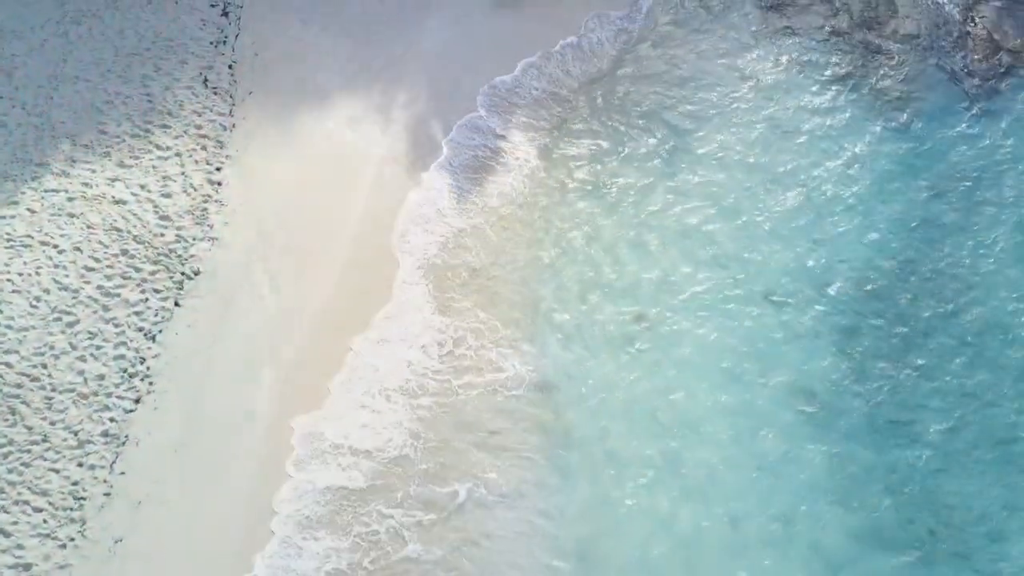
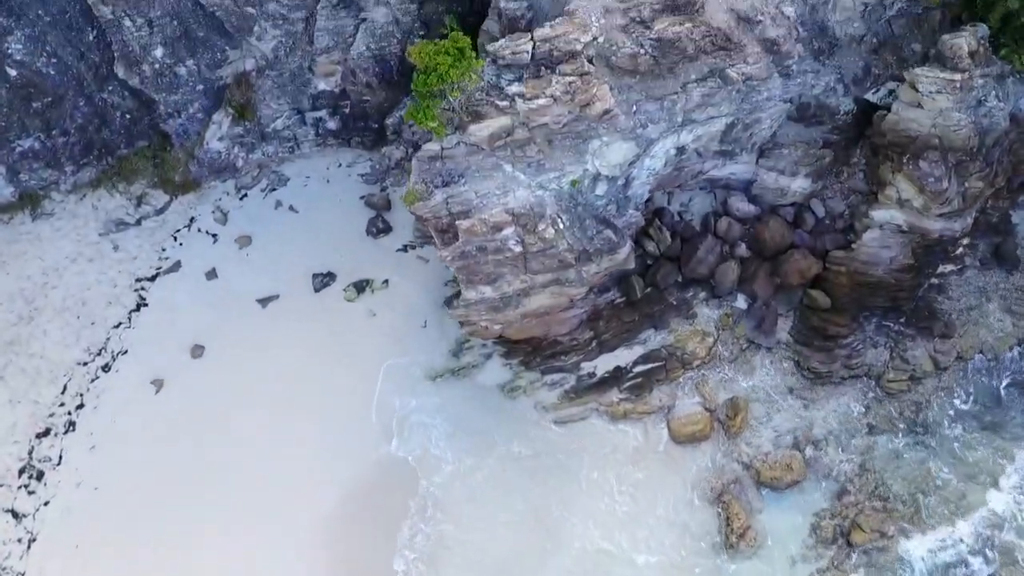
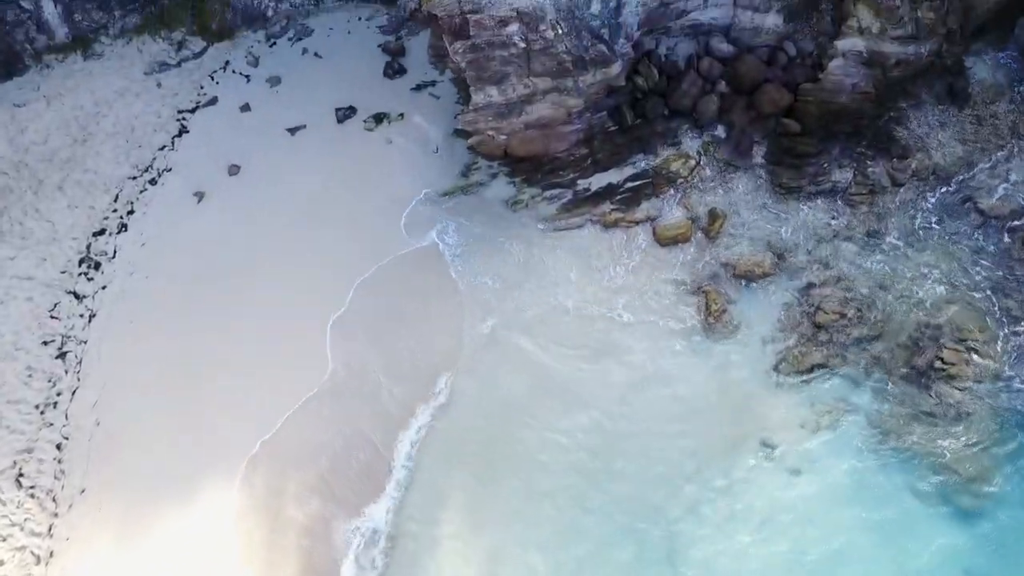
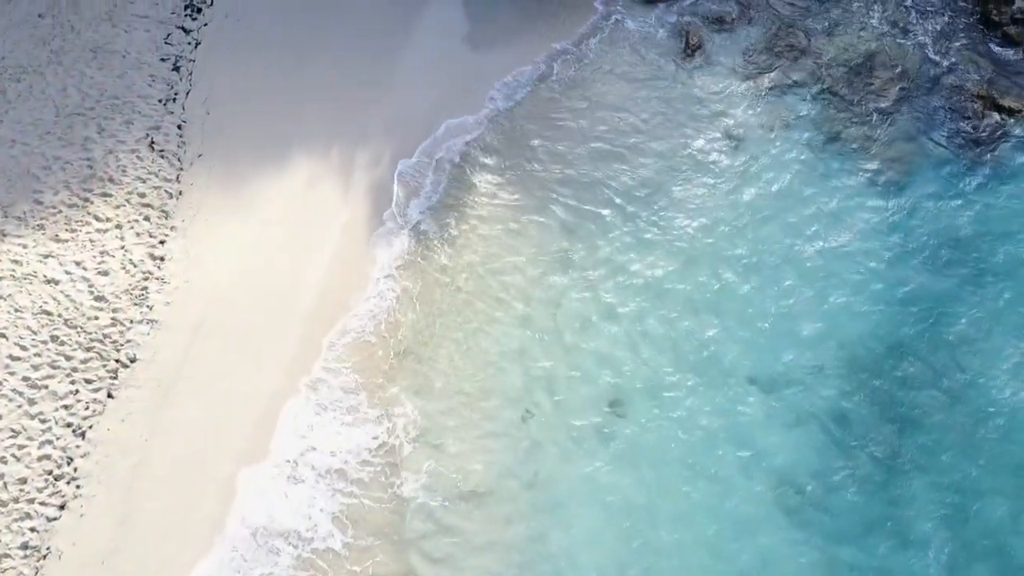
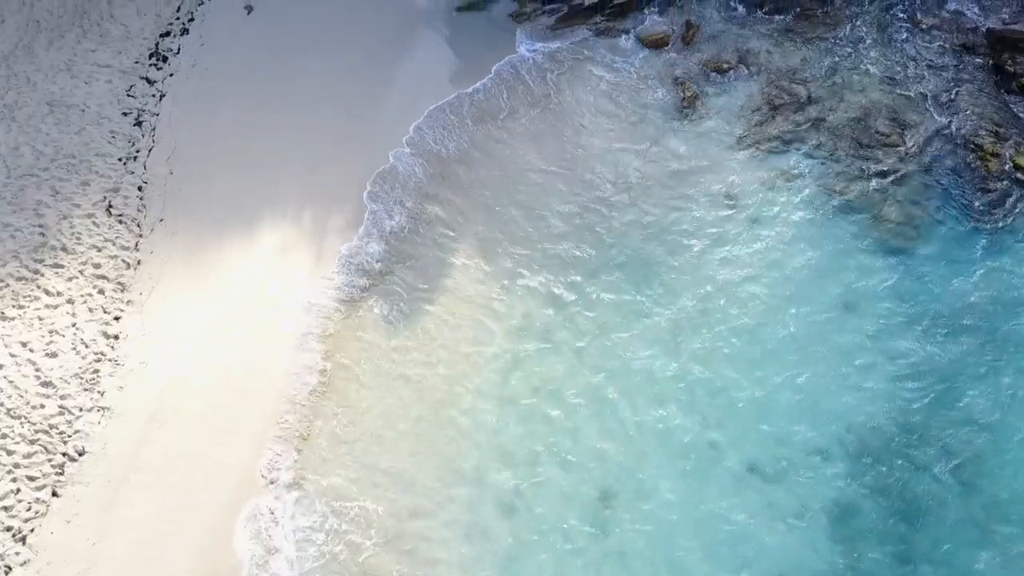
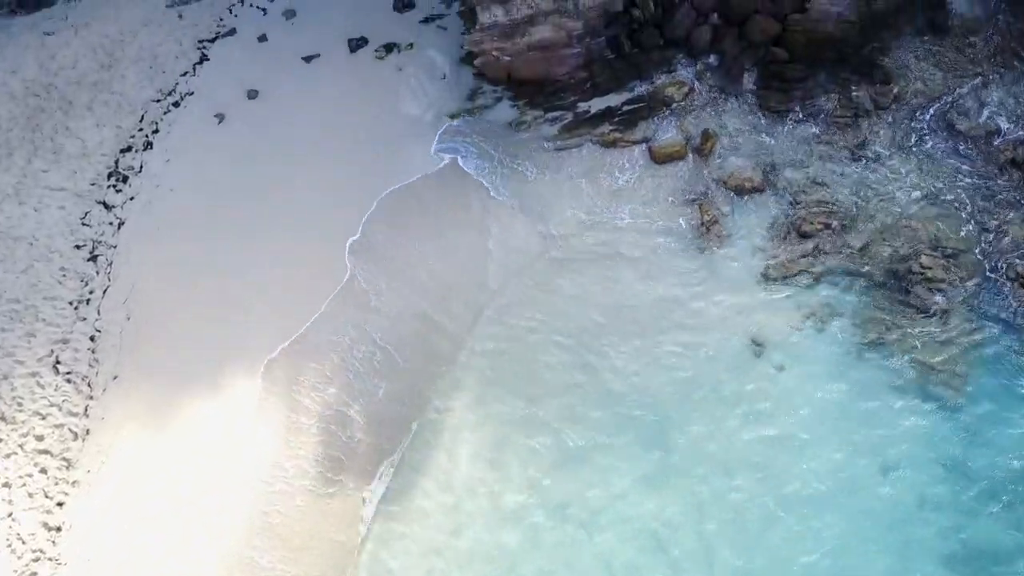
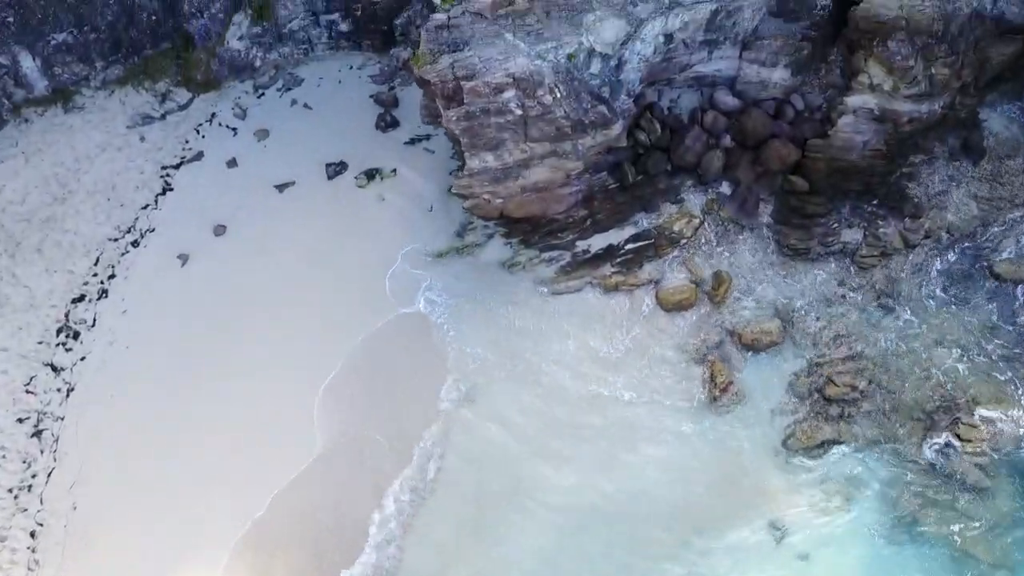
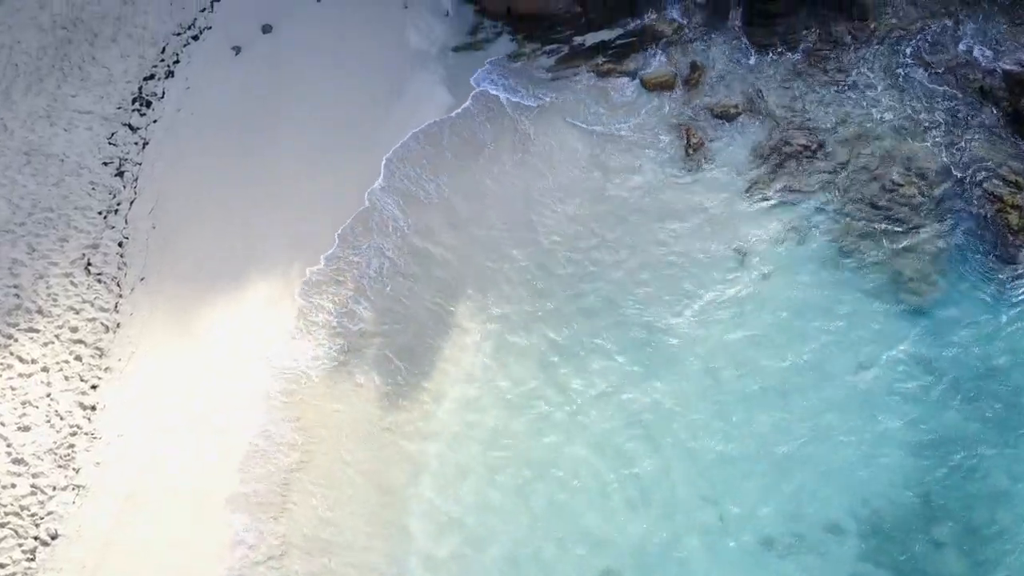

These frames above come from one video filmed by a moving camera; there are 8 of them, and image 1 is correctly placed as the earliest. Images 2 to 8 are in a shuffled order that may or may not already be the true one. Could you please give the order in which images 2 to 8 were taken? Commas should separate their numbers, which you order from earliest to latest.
4, 5, 8, 6, 3, 7, 2
